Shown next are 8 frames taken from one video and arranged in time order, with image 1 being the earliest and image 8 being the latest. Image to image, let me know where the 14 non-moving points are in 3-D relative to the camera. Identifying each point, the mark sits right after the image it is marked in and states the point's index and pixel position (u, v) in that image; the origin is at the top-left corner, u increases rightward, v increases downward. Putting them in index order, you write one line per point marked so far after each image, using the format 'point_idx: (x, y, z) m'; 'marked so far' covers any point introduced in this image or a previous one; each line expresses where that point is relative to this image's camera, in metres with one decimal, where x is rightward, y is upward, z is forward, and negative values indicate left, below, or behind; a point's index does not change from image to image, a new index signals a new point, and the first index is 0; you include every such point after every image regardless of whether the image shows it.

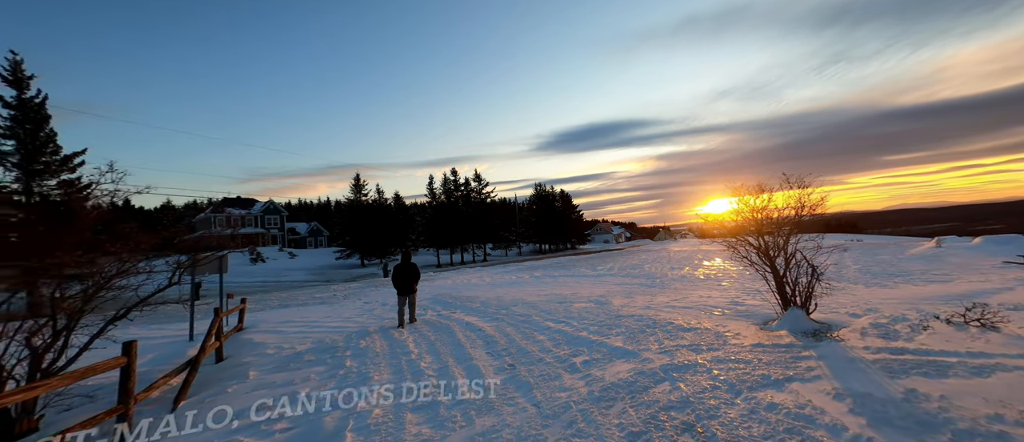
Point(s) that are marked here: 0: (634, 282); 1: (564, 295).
0: (+4.6, -2.4, +14.7) m
1: (+1.6, -2.4, +12.1) m
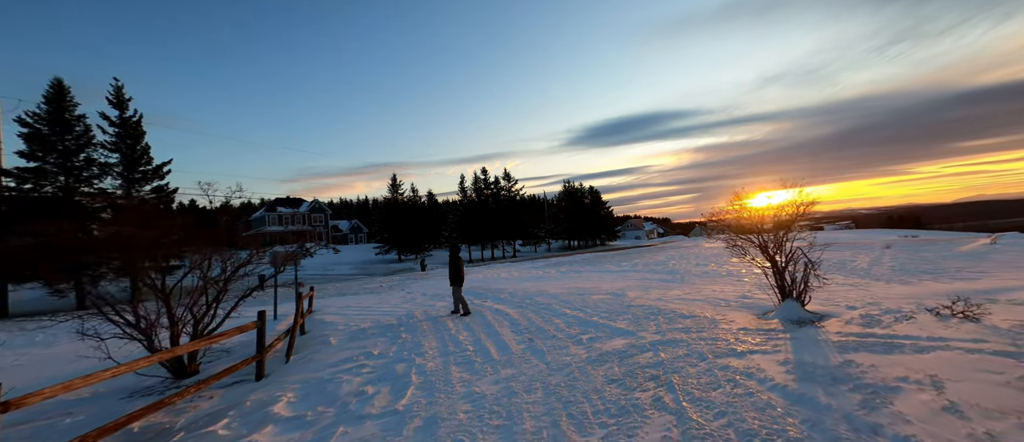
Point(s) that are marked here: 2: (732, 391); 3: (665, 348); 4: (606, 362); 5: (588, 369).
0: (+5.8, -2.3, +15.5) m
1: (+2.6, -2.3, +13.3) m
2: (+2.2, -1.7, +3.8) m
3: (+2.2, -1.8, +5.5) m
4: (+1.2, -1.9, +5.0) m
5: (+1.0, -1.9, +4.8) m
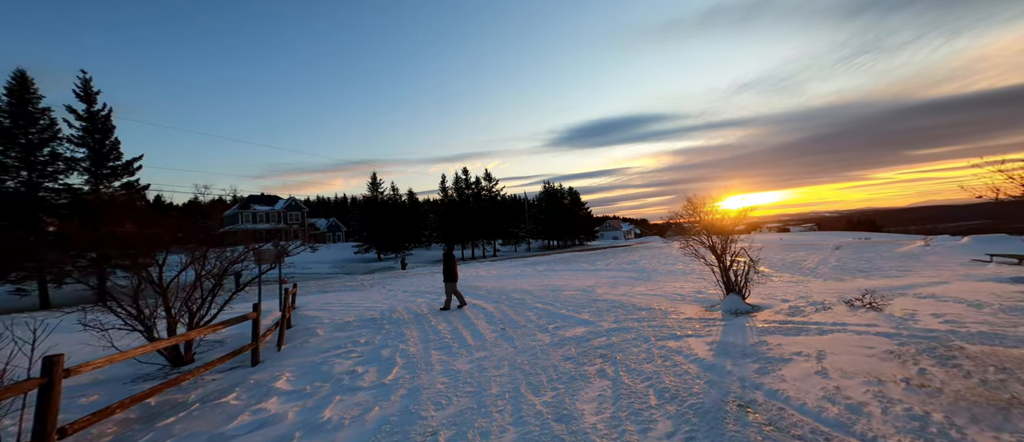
0: (+4.9, -2.3, +16.6) m
1: (+1.7, -2.4, +14.2) m
2: (+1.8, -1.7, +4.7) m
3: (+1.7, -1.9, +6.4) m
4: (+0.8, -1.9, +5.9) m
5: (+0.5, -1.9, +5.6) m
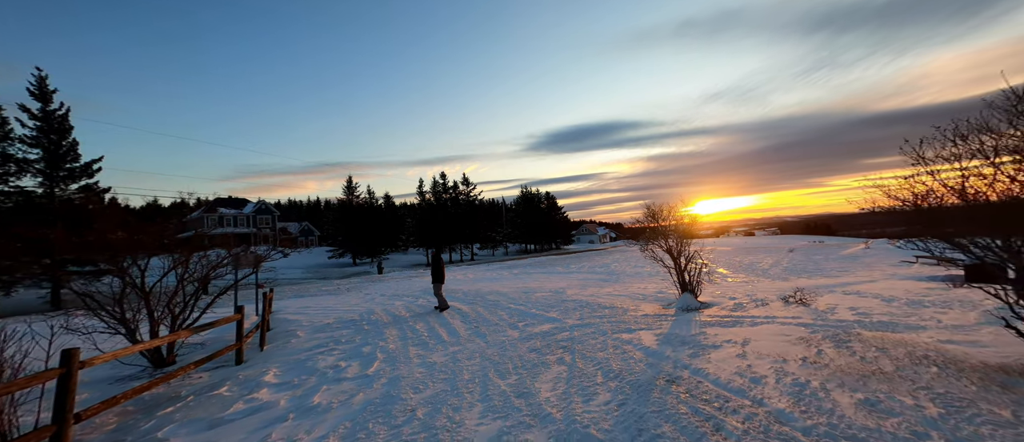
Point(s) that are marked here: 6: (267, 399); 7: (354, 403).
0: (+3.8, -2.6, +17.5) m
1: (+0.8, -2.6, +14.8) m
2: (+1.4, -1.8, +5.4) m
3: (+1.2, -2.0, +7.1) m
4: (+0.3, -2.0, +6.5) m
5: (+0.1, -2.0, +6.3) m
6: (-3.0, -2.2, +4.6) m
7: (-1.7, -2.0, +4.2) m
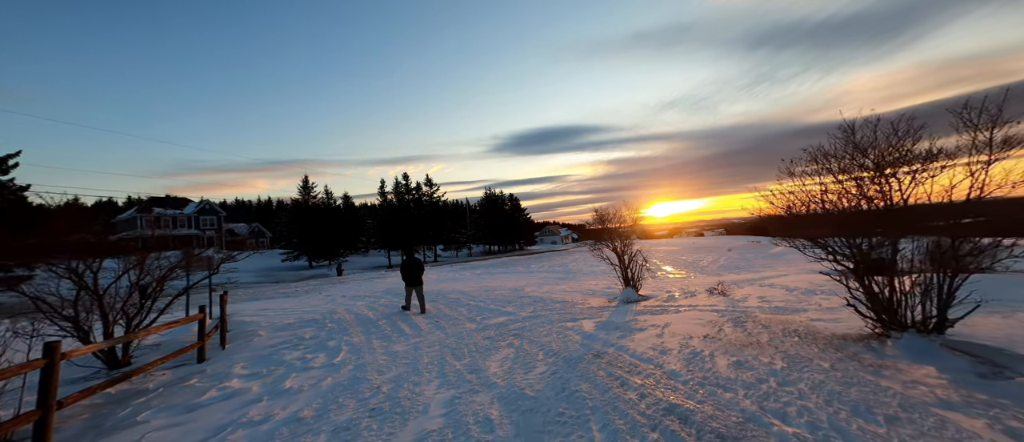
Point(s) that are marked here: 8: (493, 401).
0: (+1.9, -2.7, +18.4) m
1: (-0.8, -2.7, +15.5) m
2: (+0.7, -1.9, +6.2) m
3: (+0.4, -2.0, +7.9) m
4: (-0.5, -2.0, +7.2) m
5: (-0.7, -2.0, +6.9) m
6: (-3.6, -2.2, +5.0) m
7: (-2.3, -2.0, +4.7) m
8: (-0.2, -1.7, +3.6) m
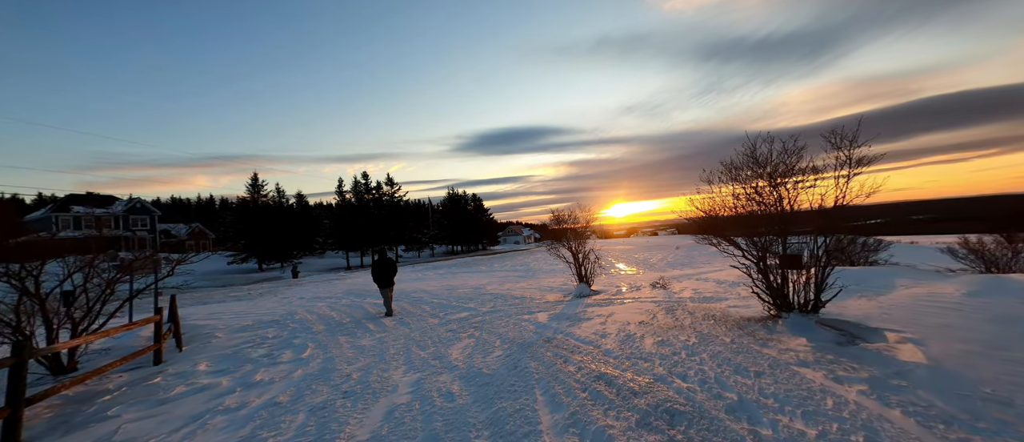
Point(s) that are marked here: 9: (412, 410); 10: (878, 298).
0: (0.0, -2.7, +19.1) m
1: (-2.5, -2.7, +16.0) m
2: (0.0, -1.9, +6.8) m
3: (-0.5, -2.1, +8.4) m
4: (-1.3, -2.1, +7.7) m
5: (-1.5, -2.1, +7.4) m
6: (-4.2, -2.2, +5.2) m
7: (-2.9, -2.1, +5.0) m
8: (-0.6, -1.7, +4.2) m
9: (-0.9, -1.7, +3.5) m
10: (+5.6, -1.2, +5.8) m
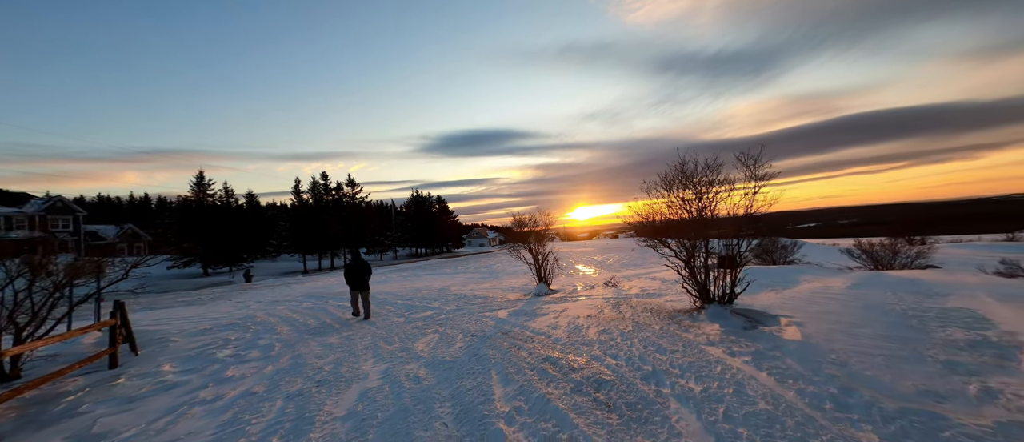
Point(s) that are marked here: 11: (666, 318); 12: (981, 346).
0: (-1.9, -2.8, +19.6) m
1: (-4.0, -2.8, +16.3) m
2: (-0.8, -2.0, +7.4) m
3: (-1.4, -2.2, +8.9) m
4: (-2.1, -2.1, +8.1) m
5: (-2.3, -2.1, +7.8) m
6: (-4.8, -2.3, +5.4) m
7: (-3.5, -2.1, +5.3) m
8: (-1.1, -1.8, +4.7) m
9: (-1.3, -1.8, +3.9) m
10: (+4.9, -1.3, +6.9) m
11: (+2.5, -1.6, +6.1) m
12: (+4.8, -1.3, +3.9) m
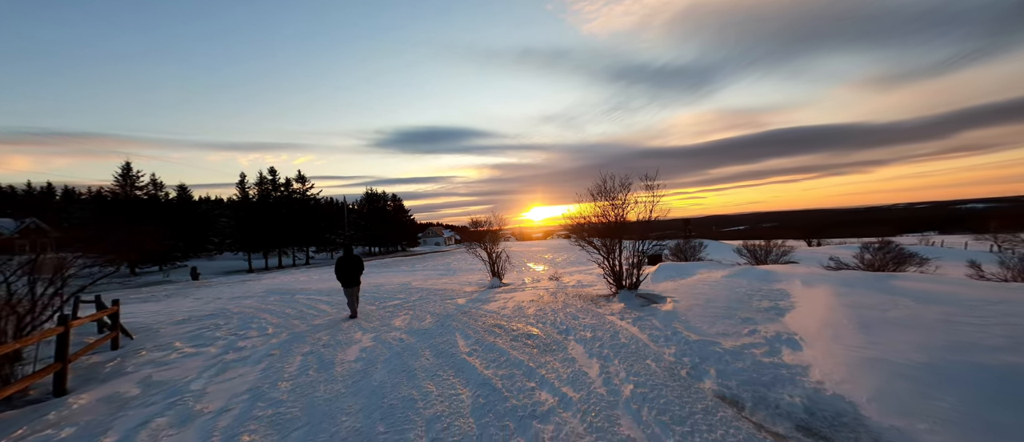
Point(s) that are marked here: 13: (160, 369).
0: (-4.2, -2.8, +21.0) m
1: (-6.0, -2.8, +17.4) m
2: (-1.8, -2.0, +9.0) m
3: (-2.6, -2.2, +10.5) m
4: (-3.2, -2.2, +9.6) m
5: (-3.3, -2.2, +9.2) m
6: (-5.5, -2.3, +6.6) m
7: (-4.2, -2.1, +6.6) m
8: (-1.8, -1.8, +6.2) m
9: (-1.9, -1.8, +5.5) m
10: (+4.0, -1.4, +9.2) m
11: (+1.6, -1.7, +8.1) m
12: (+4.2, -1.4, +6.1) m
13: (-5.1, -2.2, +5.5) m
